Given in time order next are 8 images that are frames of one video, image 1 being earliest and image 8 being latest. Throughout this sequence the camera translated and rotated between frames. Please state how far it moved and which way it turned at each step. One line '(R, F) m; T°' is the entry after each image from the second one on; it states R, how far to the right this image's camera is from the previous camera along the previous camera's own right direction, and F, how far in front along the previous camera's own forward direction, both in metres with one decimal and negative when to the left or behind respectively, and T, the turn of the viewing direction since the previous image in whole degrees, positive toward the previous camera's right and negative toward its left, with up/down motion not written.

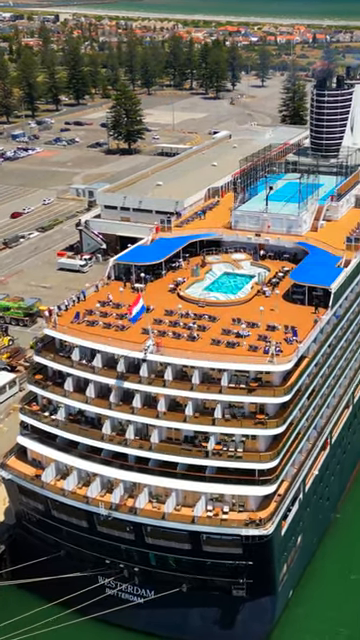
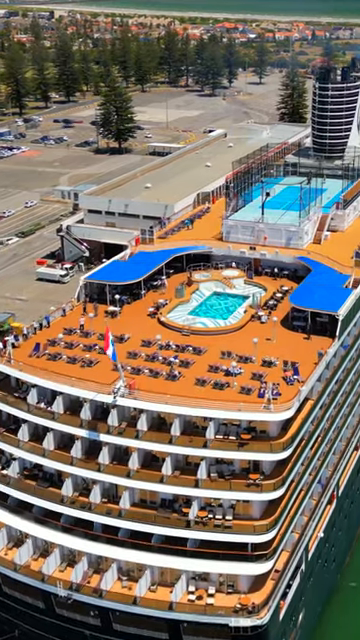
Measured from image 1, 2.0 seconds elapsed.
(+0.9, +6.3) m; 0°
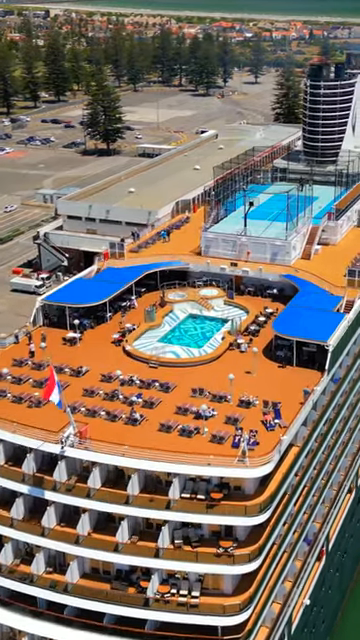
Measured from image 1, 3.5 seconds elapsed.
(+1.5, +4.5) m; 0°
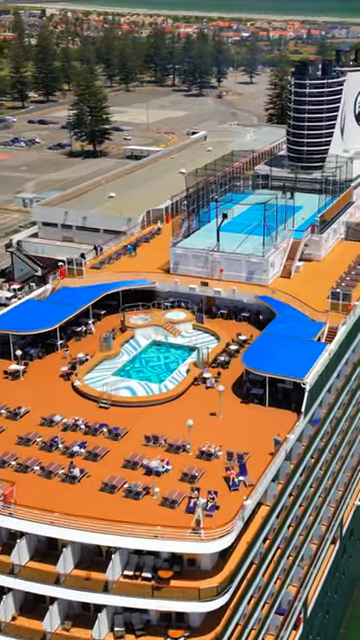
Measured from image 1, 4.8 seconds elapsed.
(+1.8, +4.1) m; 0°
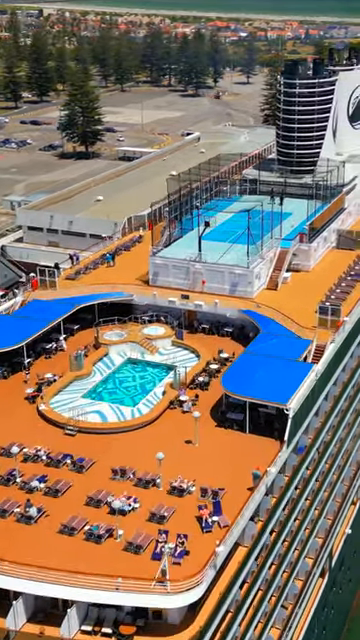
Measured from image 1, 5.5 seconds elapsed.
(+1.0, +2.1) m; 0°
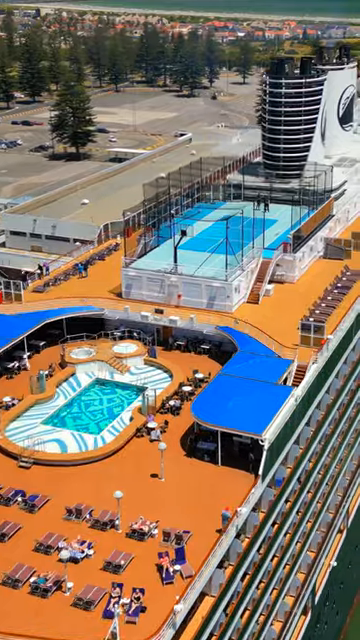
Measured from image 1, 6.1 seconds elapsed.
(+1.1, +2.1) m; 0°
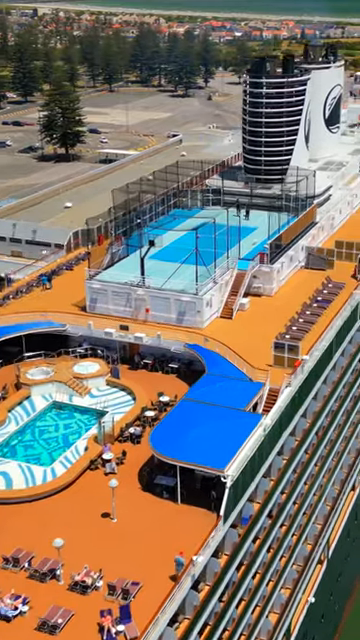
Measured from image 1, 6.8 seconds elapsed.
(+1.4, +2.1) m; 0°
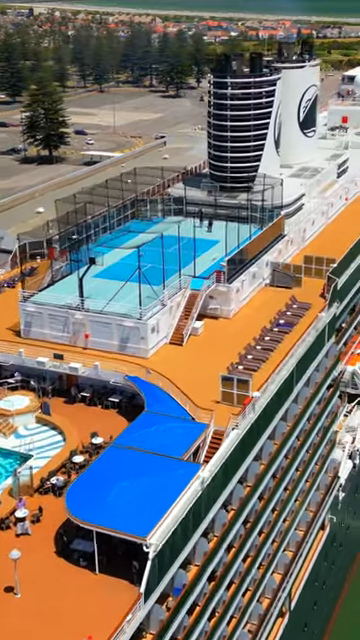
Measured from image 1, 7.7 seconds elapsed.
(+2.1, +2.9) m; 0°
